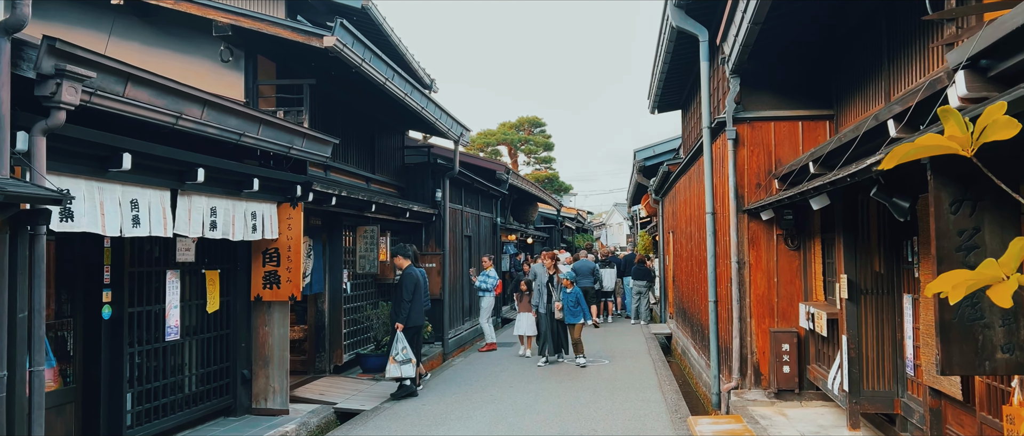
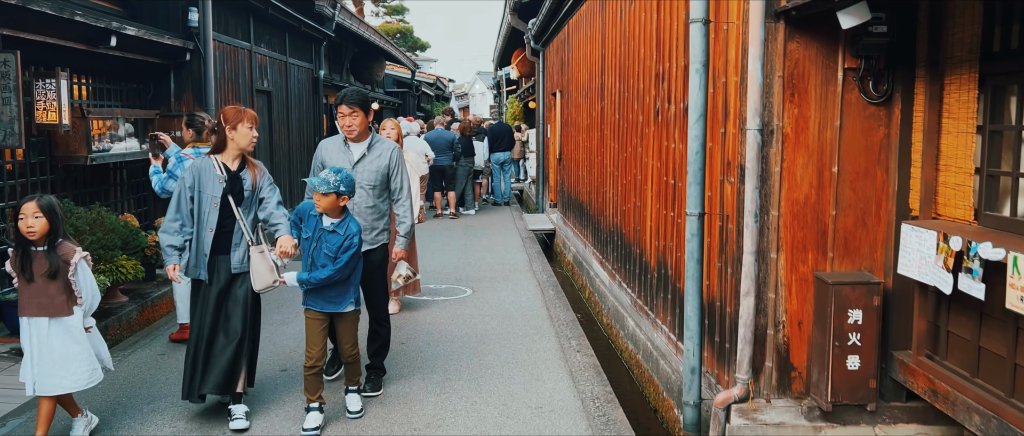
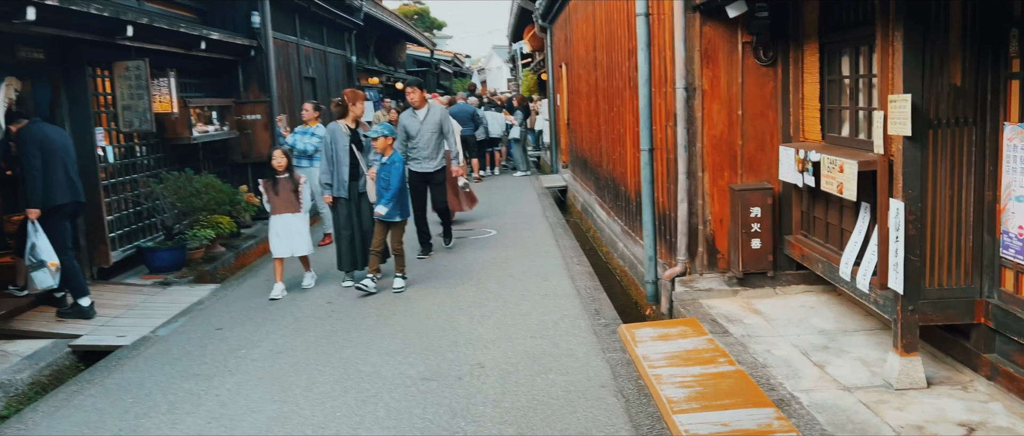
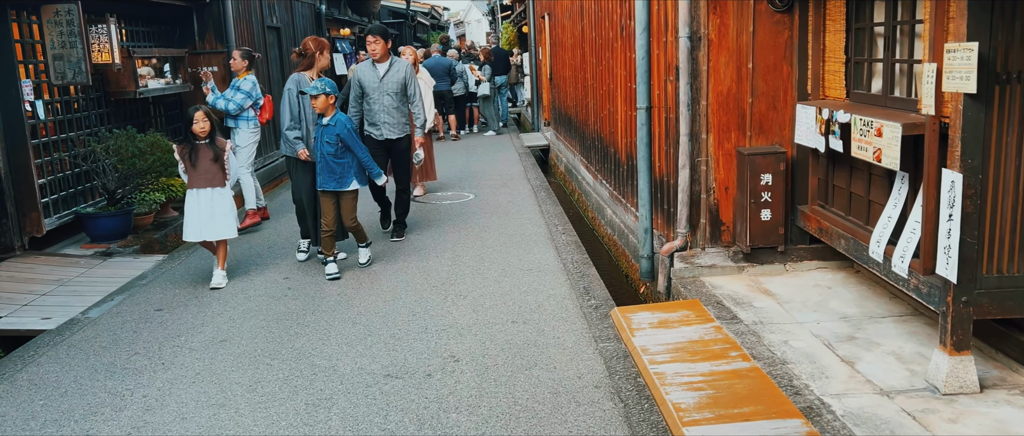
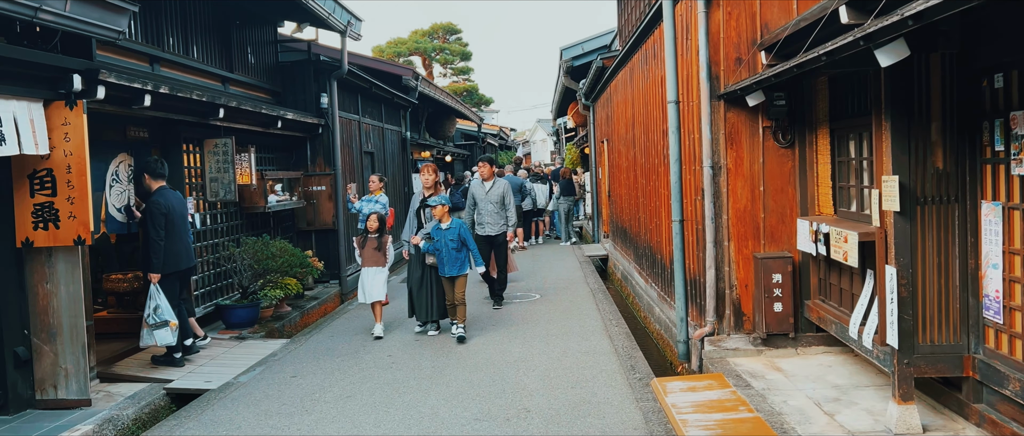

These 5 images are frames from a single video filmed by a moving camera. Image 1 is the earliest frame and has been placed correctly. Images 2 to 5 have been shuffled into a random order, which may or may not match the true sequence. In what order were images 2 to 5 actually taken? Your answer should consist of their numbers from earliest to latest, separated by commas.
5, 3, 4, 2
